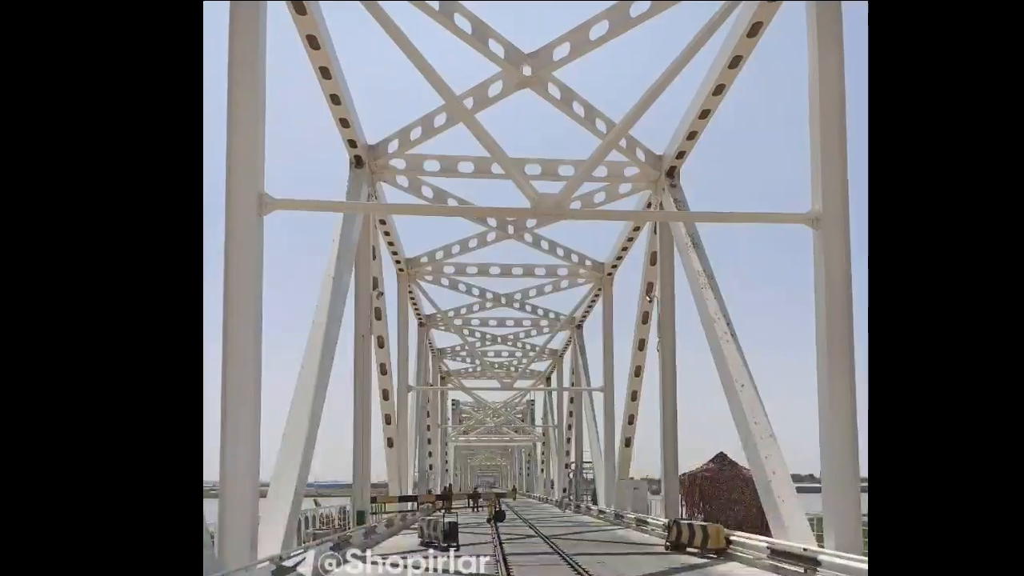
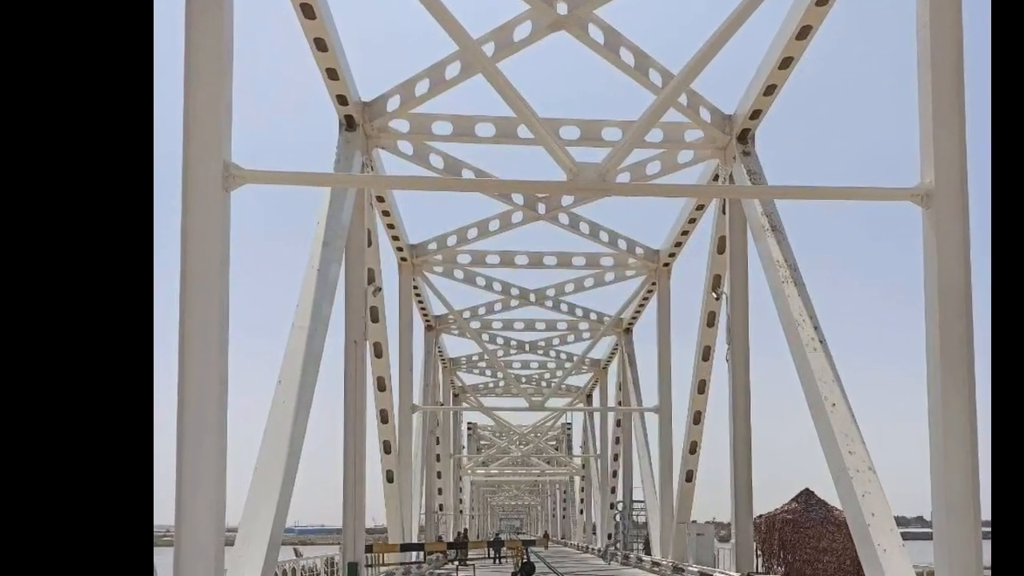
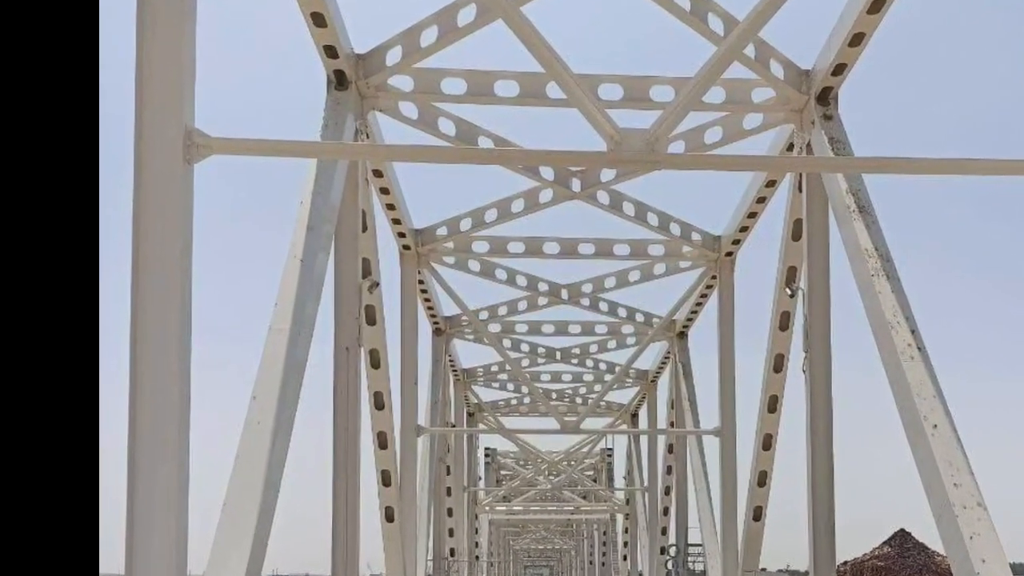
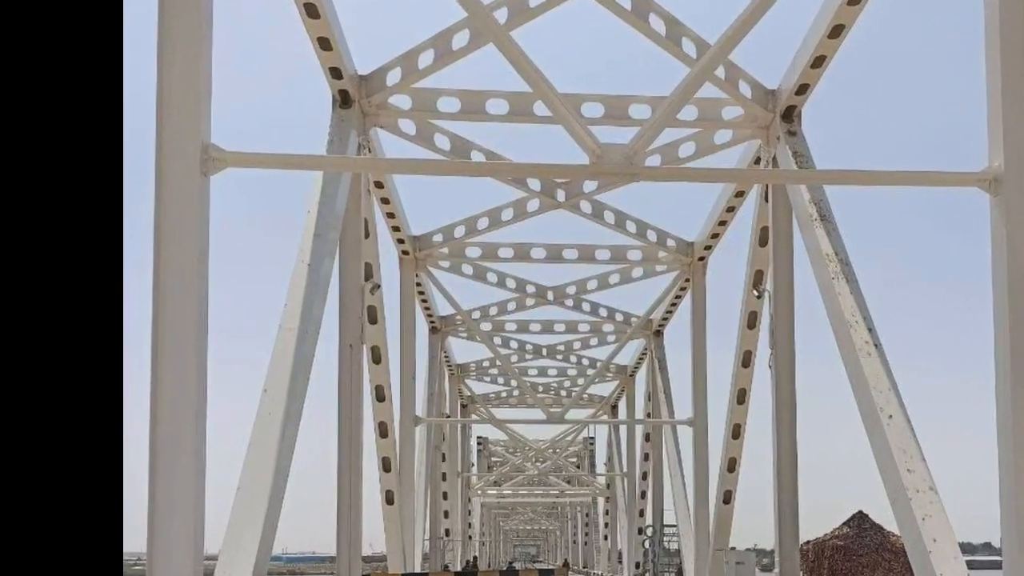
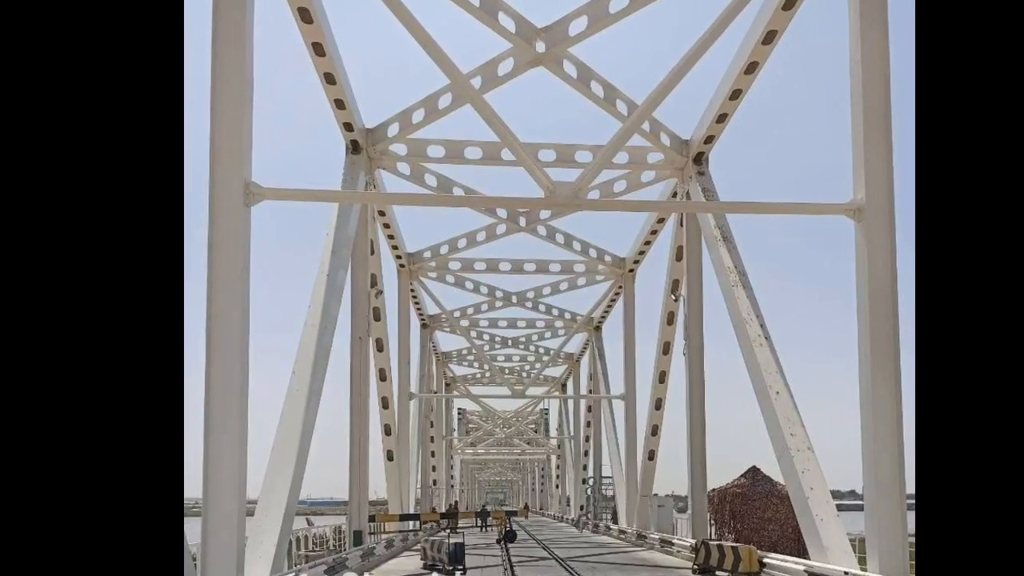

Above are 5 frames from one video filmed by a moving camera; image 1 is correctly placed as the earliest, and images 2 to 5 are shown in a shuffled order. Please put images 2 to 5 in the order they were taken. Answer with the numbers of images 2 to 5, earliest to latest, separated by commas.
5, 2, 4, 3
